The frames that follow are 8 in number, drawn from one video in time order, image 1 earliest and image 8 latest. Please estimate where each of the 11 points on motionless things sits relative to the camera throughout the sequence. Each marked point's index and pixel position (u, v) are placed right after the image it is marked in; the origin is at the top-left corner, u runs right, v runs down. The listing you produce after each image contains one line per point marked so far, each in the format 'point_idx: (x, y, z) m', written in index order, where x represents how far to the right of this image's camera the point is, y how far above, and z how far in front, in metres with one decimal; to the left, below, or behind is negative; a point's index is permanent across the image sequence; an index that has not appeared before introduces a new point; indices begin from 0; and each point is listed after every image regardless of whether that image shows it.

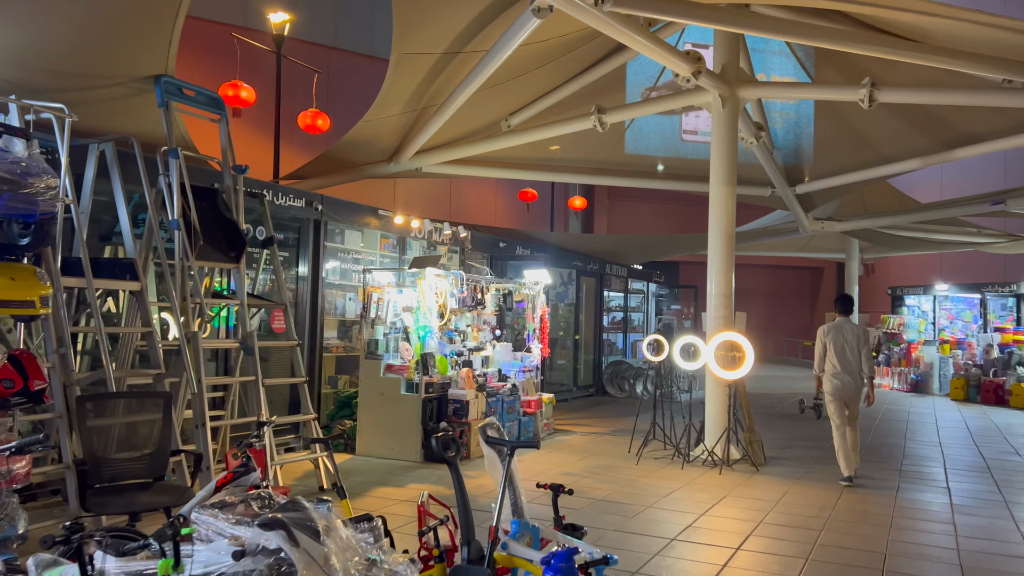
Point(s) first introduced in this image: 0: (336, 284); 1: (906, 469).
0: (-1.7, 0.0, +7.6) m
1: (+3.6, -1.7, +7.2) m
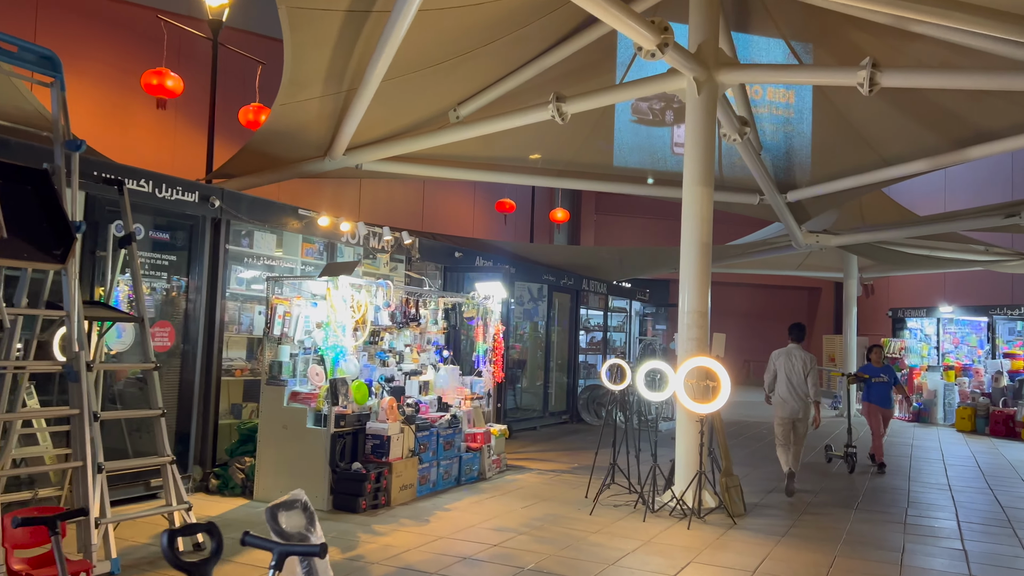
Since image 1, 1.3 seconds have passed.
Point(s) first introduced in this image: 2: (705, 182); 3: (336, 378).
0: (-2.2, 0.0, +6.5) m
1: (+3.1, -1.8, +6.1) m
2: (+1.6, +0.9, +6.5) m
3: (-1.2, -0.6, +5.6) m
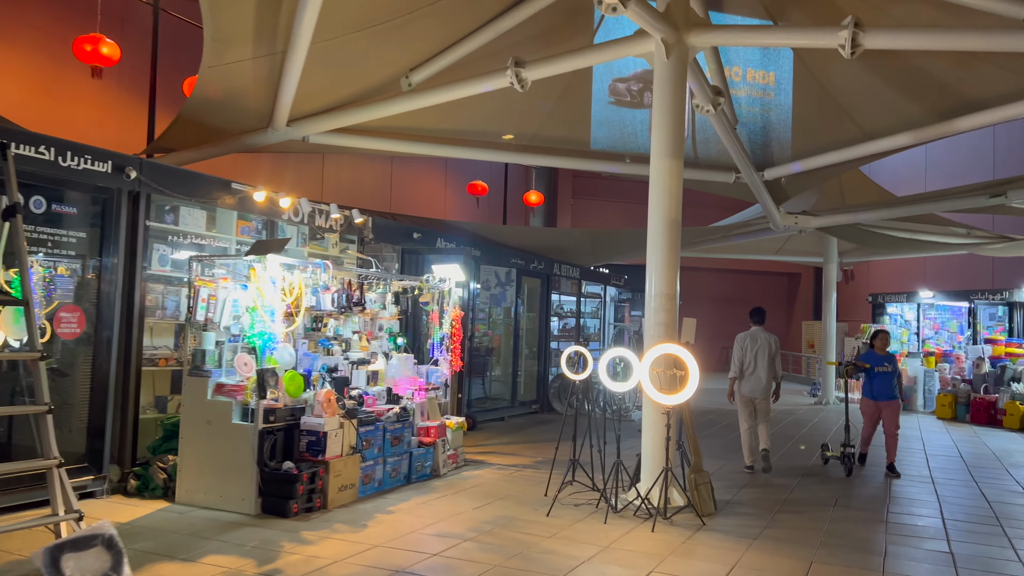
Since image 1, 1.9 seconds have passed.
0: (-2.6, +0.1, +5.9) m
1: (+2.7, -1.7, +5.7) m
2: (+1.2, +1.0, +6.0) m
3: (-1.6, -0.5, +5.1) m
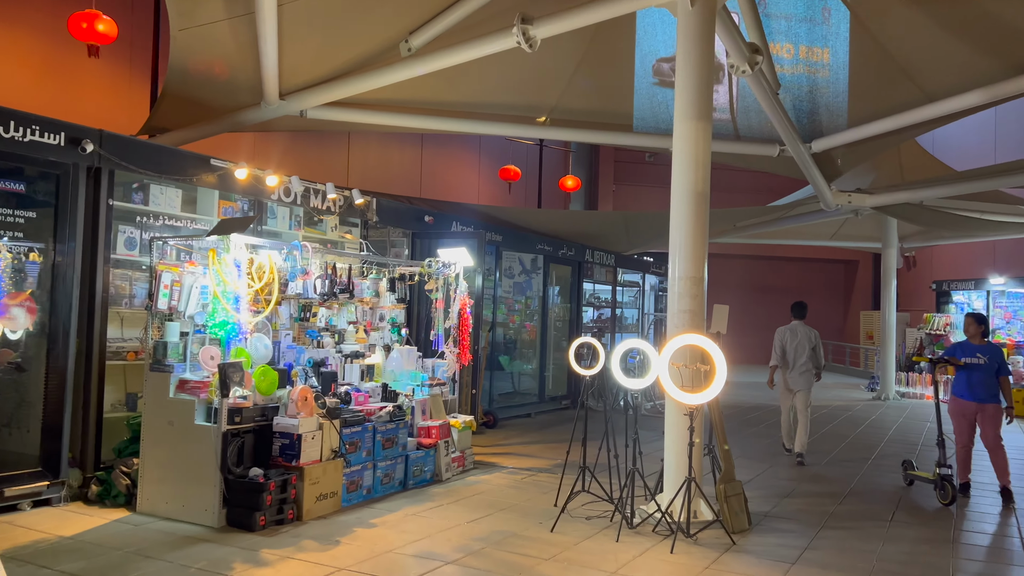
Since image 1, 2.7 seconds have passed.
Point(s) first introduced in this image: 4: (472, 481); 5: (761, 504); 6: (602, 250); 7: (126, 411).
0: (-2.5, +0.2, +5.4) m
1: (+2.7, -1.5, +4.8) m
2: (+1.2, +1.1, +5.3) m
3: (-1.6, -0.4, +4.5) m
4: (-0.3, -1.4, +6.0) m
5: (+1.8, -1.5, +5.6) m
6: (+1.4, +0.6, +12.2) m
7: (-2.6, -0.8, +5.3) m
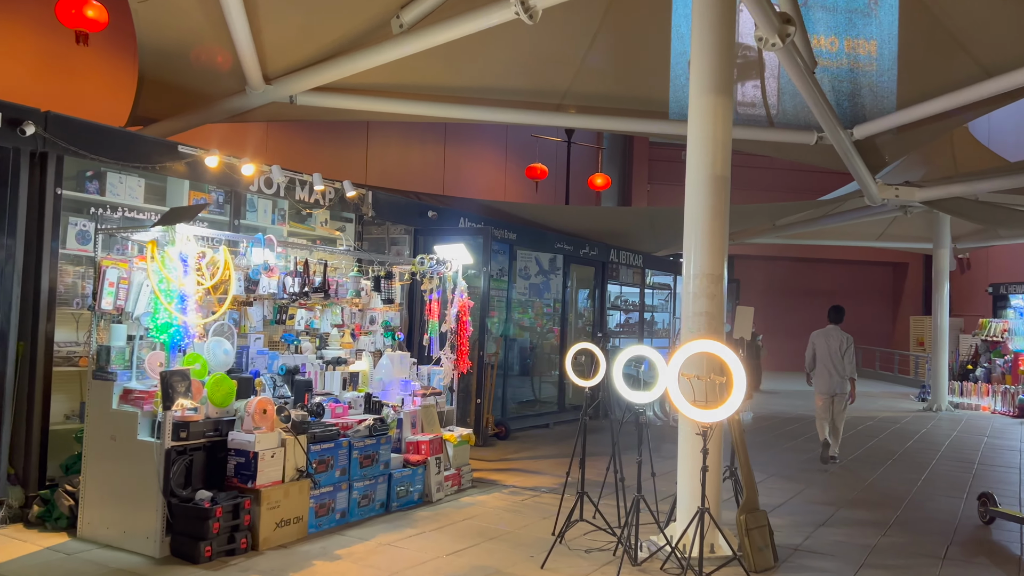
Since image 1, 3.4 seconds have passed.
0: (-2.6, +0.2, +4.9) m
1: (+2.7, -1.5, +4.1) m
2: (+1.2, +1.1, +4.6) m
3: (-1.7, -0.4, +4.0) m
4: (-0.3, -1.4, +5.4) m
5: (+1.7, -1.5, +4.9) m
6: (+1.7, +0.5, +11.5) m
7: (-2.6, -0.8, +4.8) m
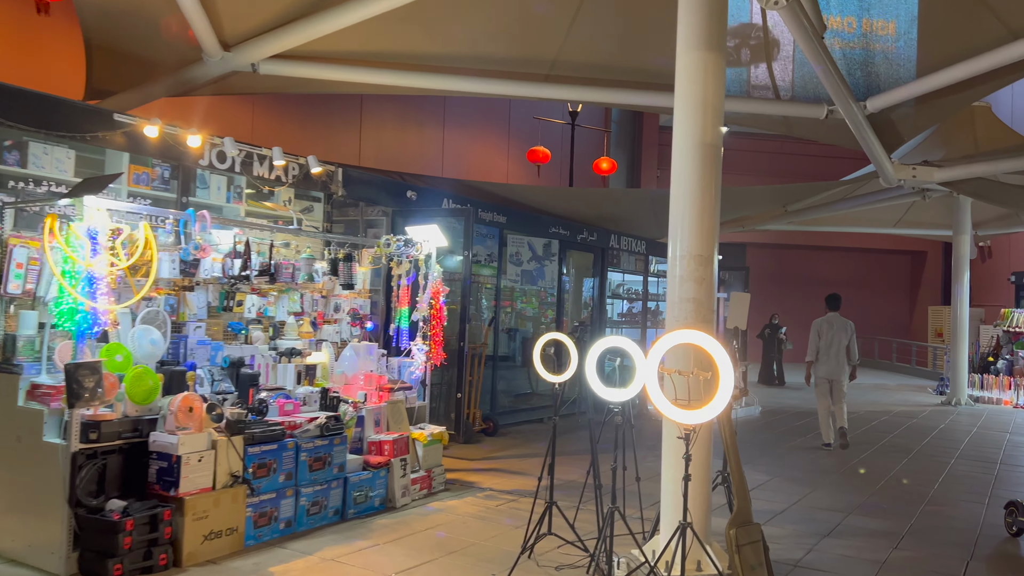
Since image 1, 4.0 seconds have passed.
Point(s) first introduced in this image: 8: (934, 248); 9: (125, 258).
0: (-2.8, +0.3, +4.5) m
1: (+2.5, -1.5, +3.5) m
2: (+1.0, +1.2, +4.0) m
3: (-1.9, -0.3, +3.5) m
4: (-0.5, -1.3, +4.9) m
5: (+1.6, -1.4, +4.4) m
6: (+1.6, +0.7, +10.9) m
7: (-2.8, -0.7, +4.4) m
8: (+9.7, +0.9, +18.3) m
9: (-1.8, +0.1, +3.8) m
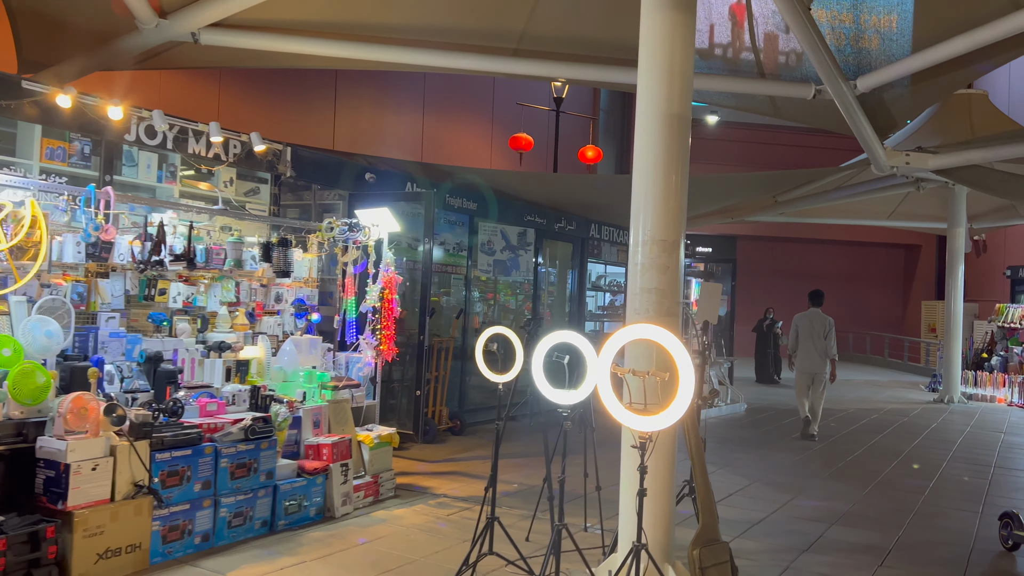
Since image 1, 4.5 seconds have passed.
0: (-3.0, +0.4, +4.0) m
1: (+2.2, -1.4, +3.1) m
2: (+0.8, +1.3, +3.6) m
3: (-2.1, -0.3, +3.0) m
4: (-0.8, -1.3, +4.5) m
5: (+1.3, -1.4, +4.0) m
6: (+1.3, +0.8, +10.5) m
7: (-3.1, -0.6, +3.9) m
8: (+9.4, +1.1, +17.9) m
9: (-2.1, +0.2, +3.4) m
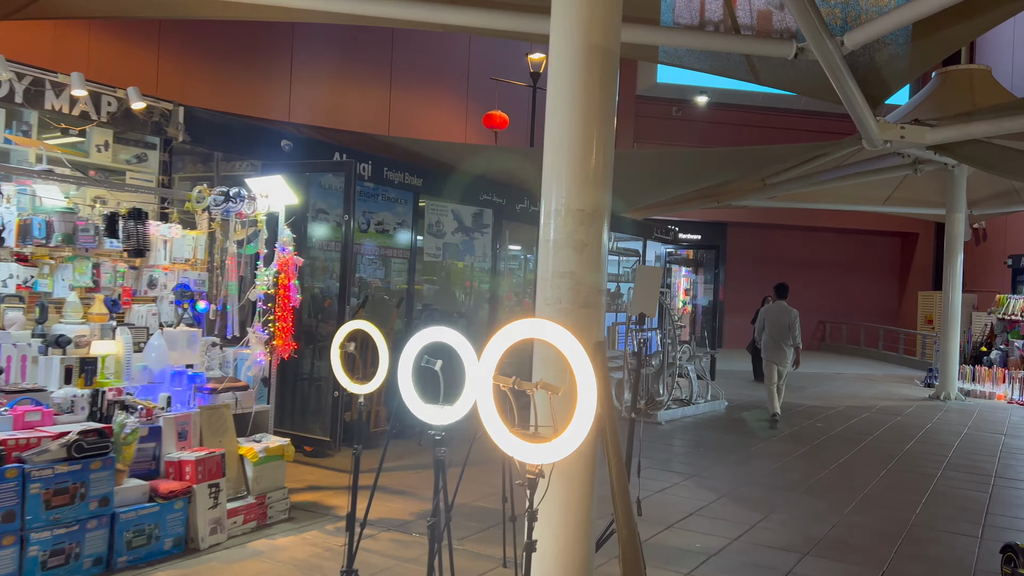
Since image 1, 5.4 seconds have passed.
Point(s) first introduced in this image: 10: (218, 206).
0: (-3.5, +0.4, +3.2) m
1: (+1.8, -1.4, +2.3) m
2: (+0.3, +1.3, +2.8) m
3: (-2.6, -0.2, +2.2) m
4: (-1.2, -1.2, +3.7) m
5: (+0.8, -1.3, +3.2) m
6: (+0.9, +1.0, +9.7) m
7: (-3.5, -0.6, +3.1) m
8: (+8.9, +1.3, +17.2) m
9: (-2.5, +0.3, +2.6) m
10: (-1.5, +0.4, +4.2) m
